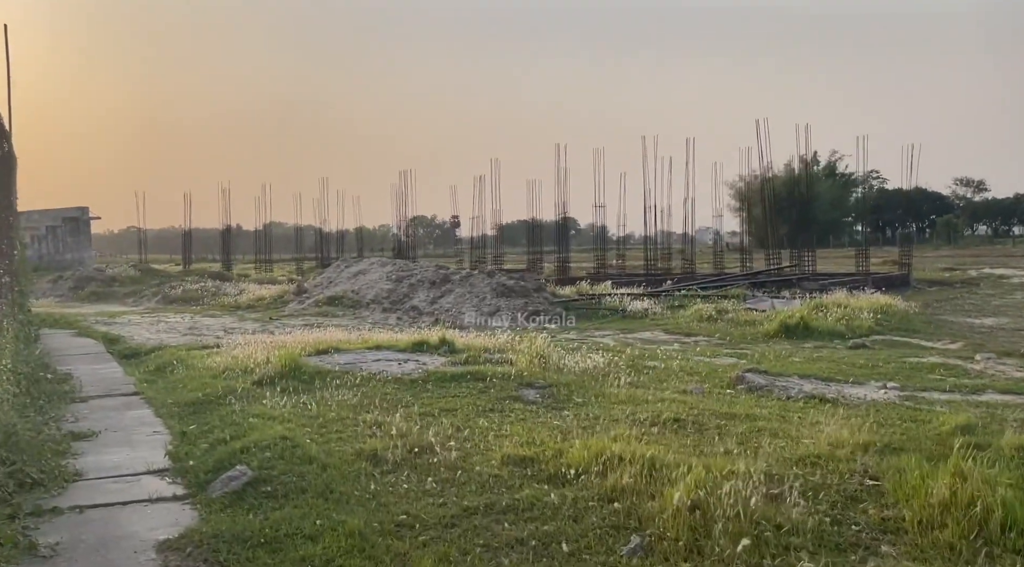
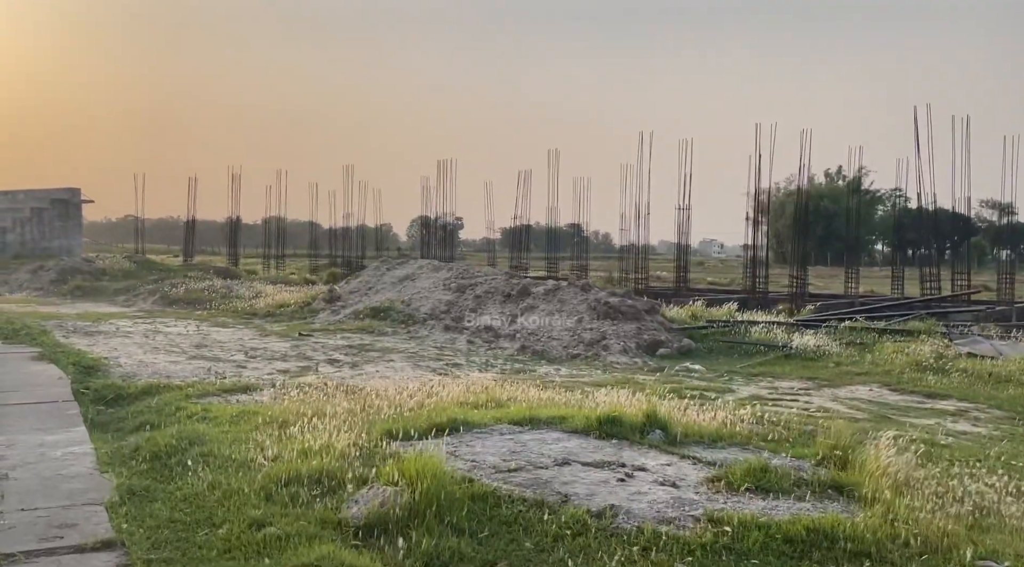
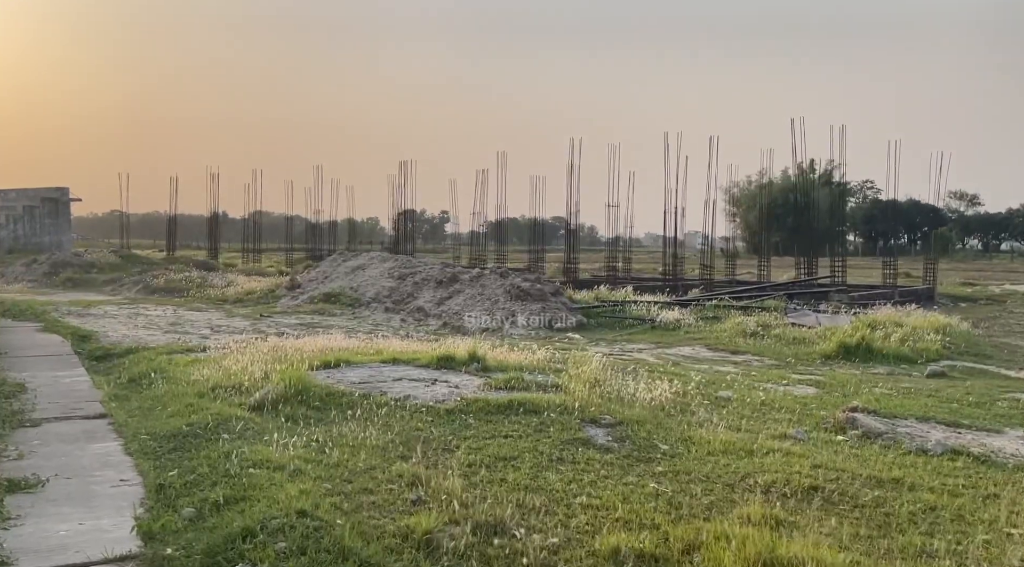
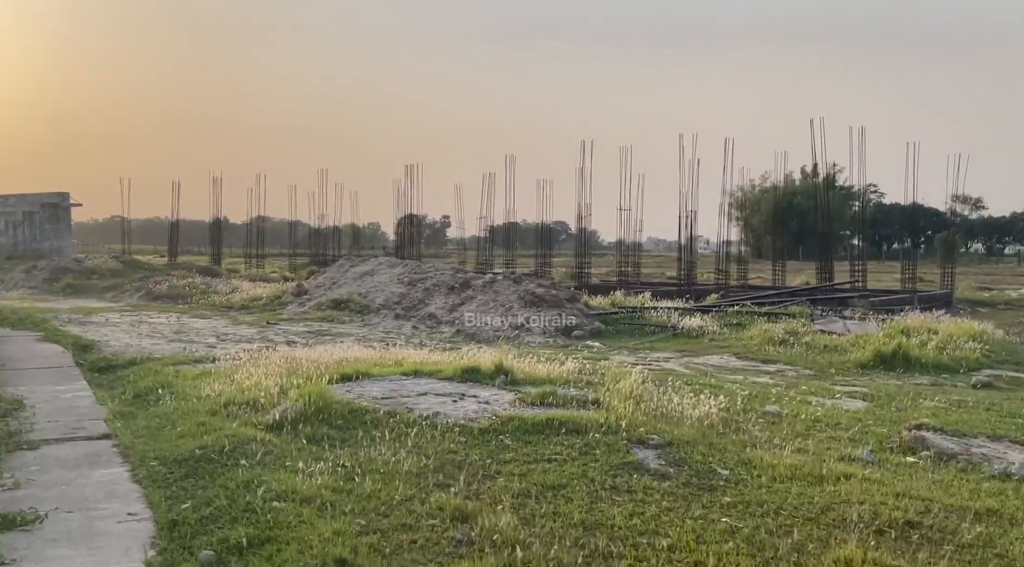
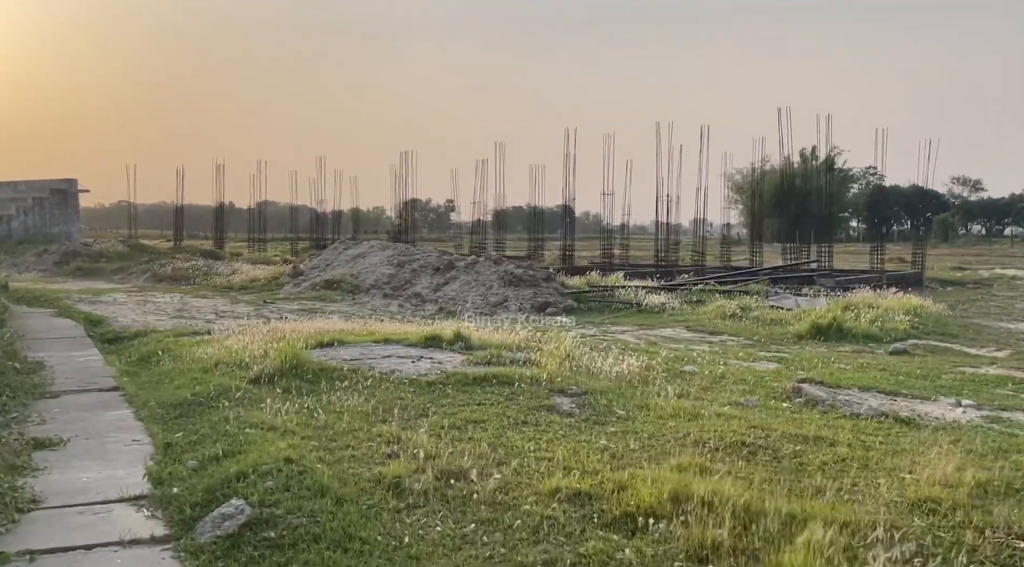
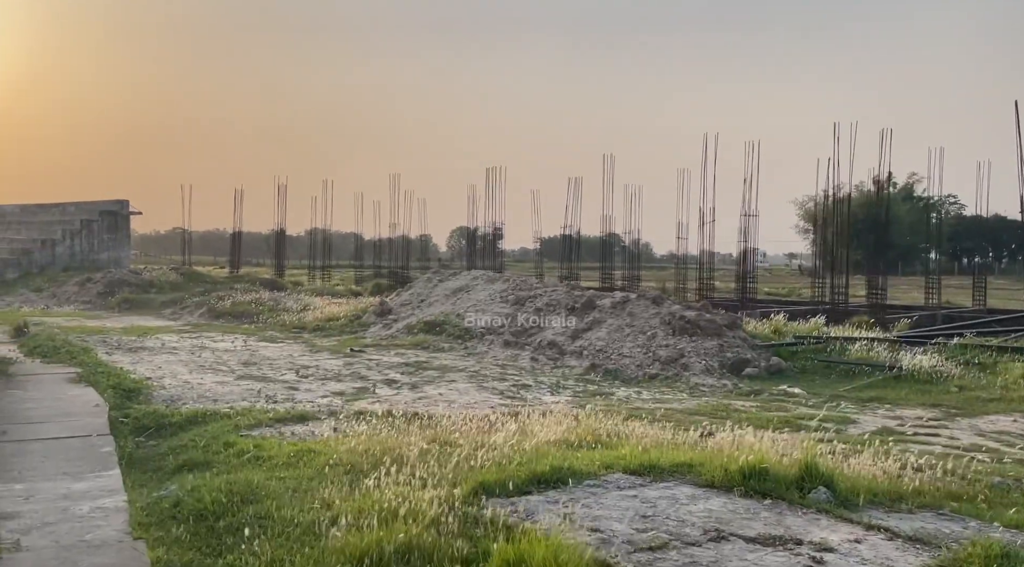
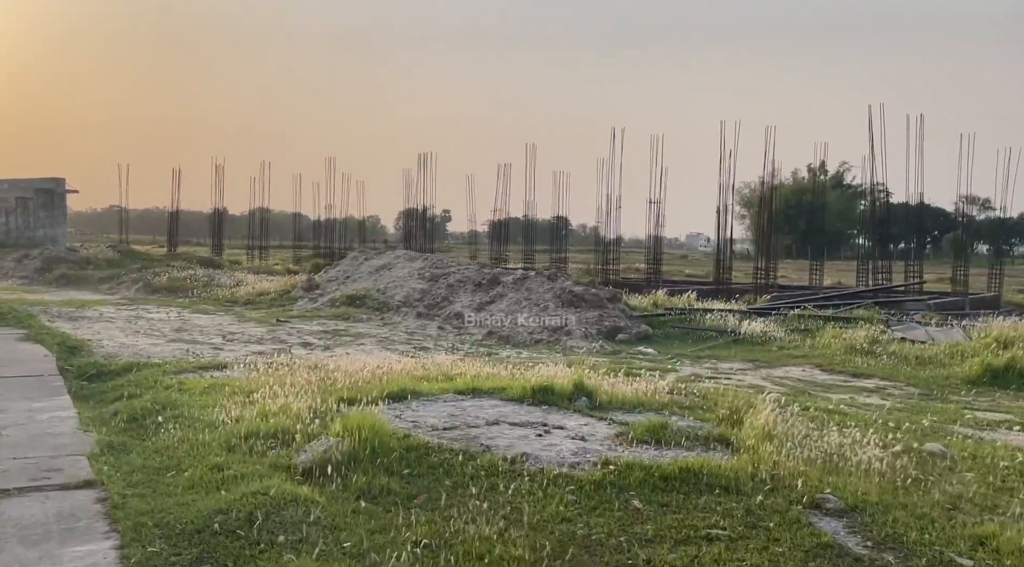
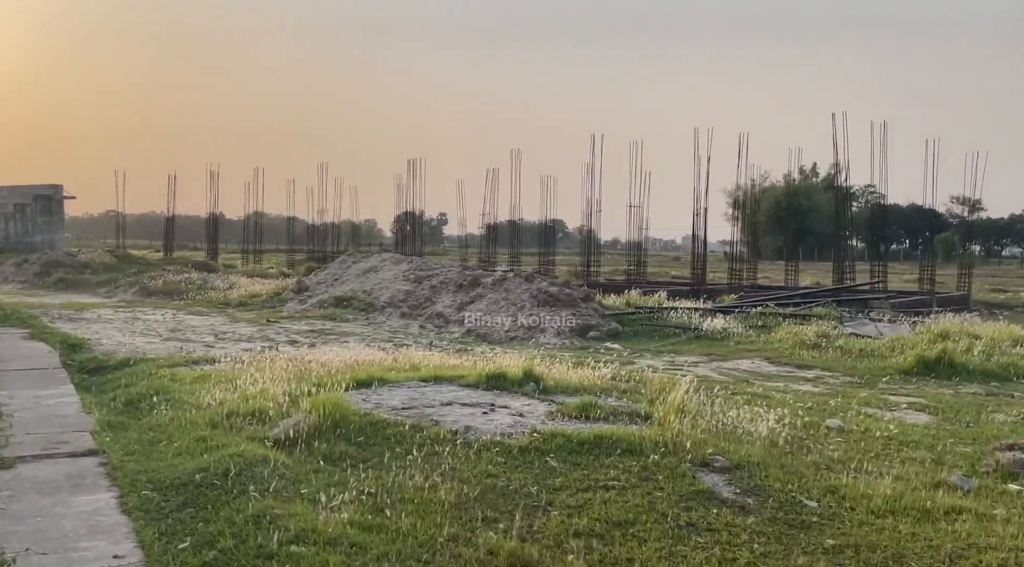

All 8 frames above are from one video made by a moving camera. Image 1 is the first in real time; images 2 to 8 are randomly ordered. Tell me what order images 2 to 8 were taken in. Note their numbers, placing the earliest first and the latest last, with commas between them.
5, 3, 4, 8, 7, 2, 6
